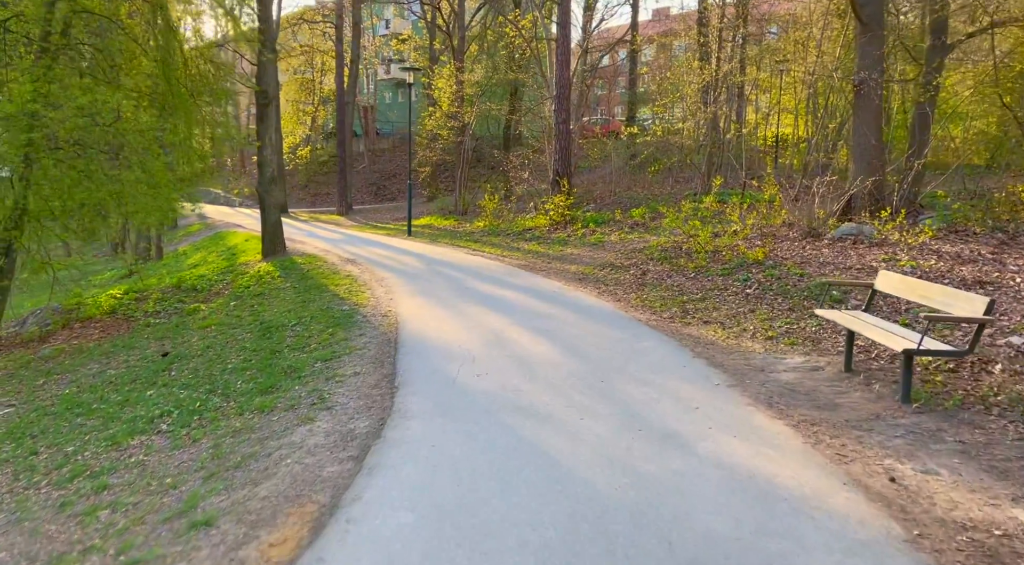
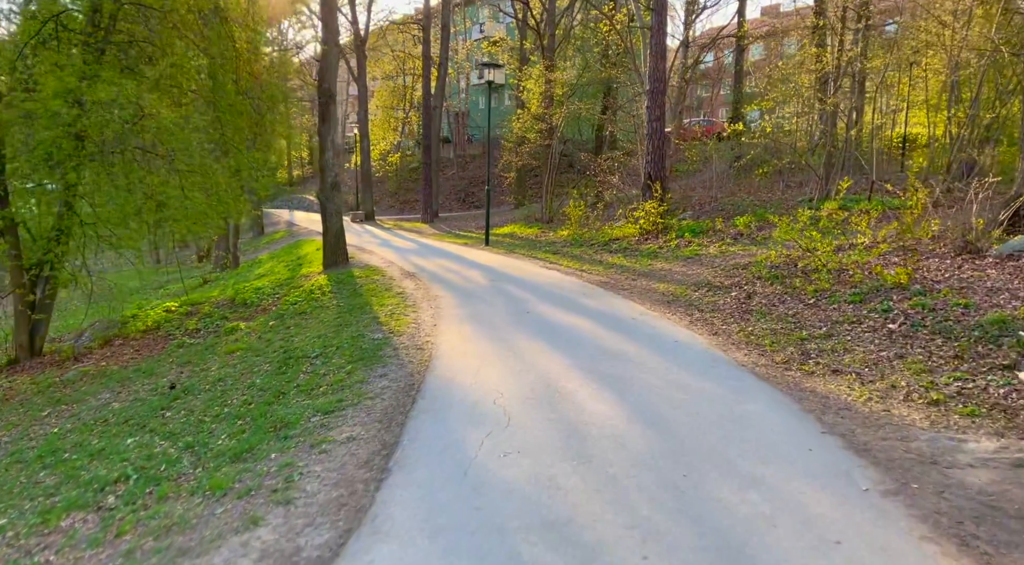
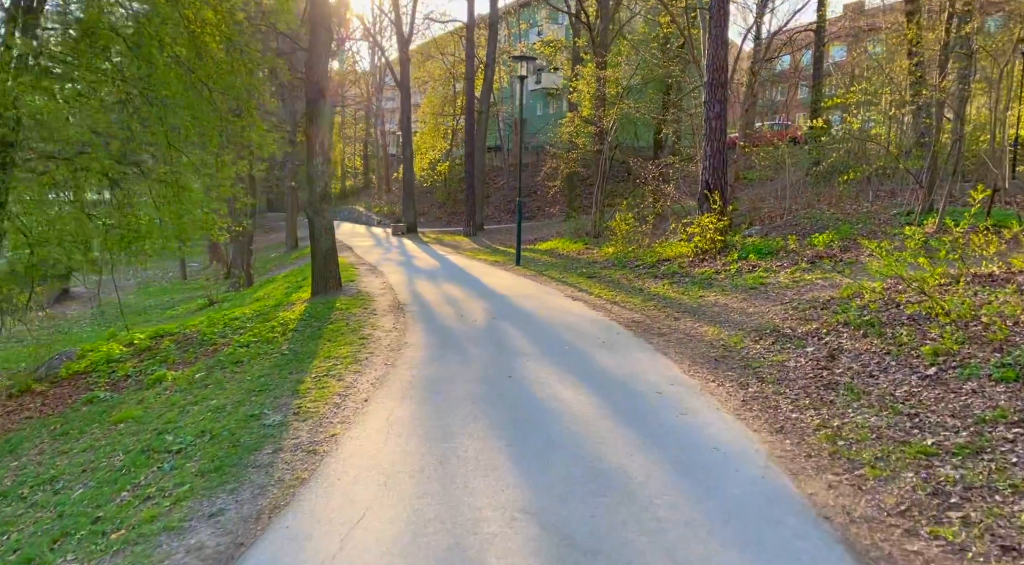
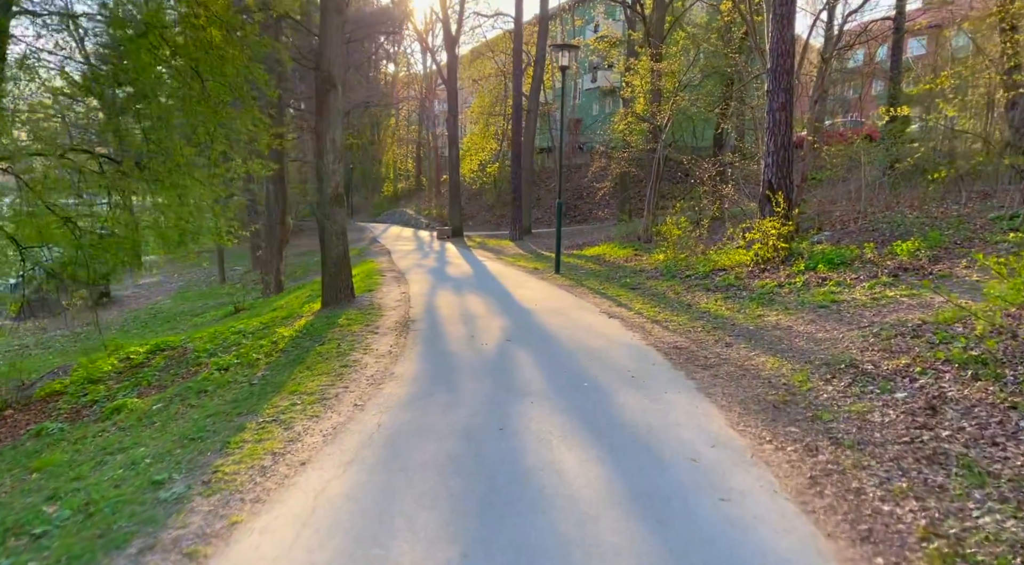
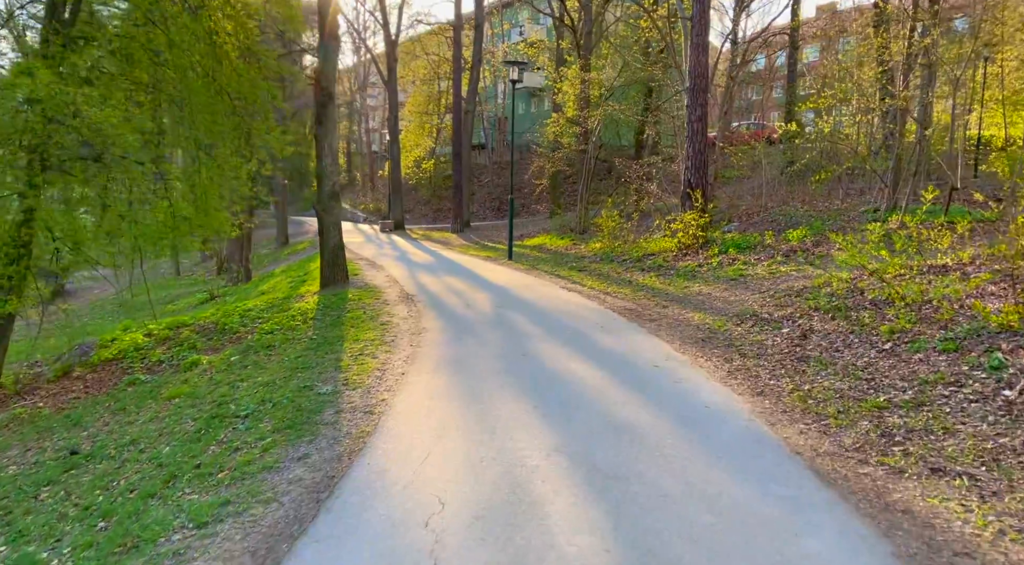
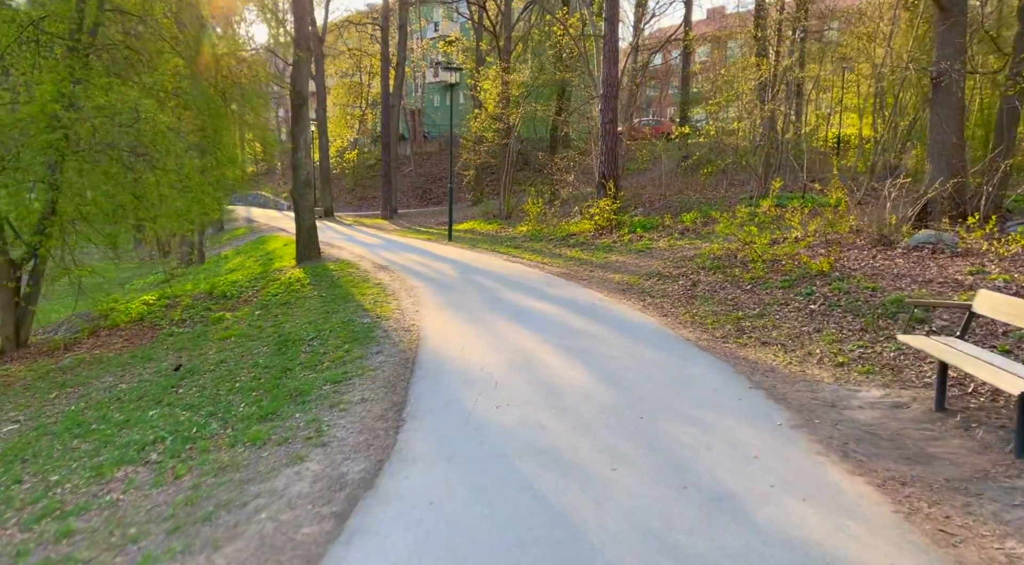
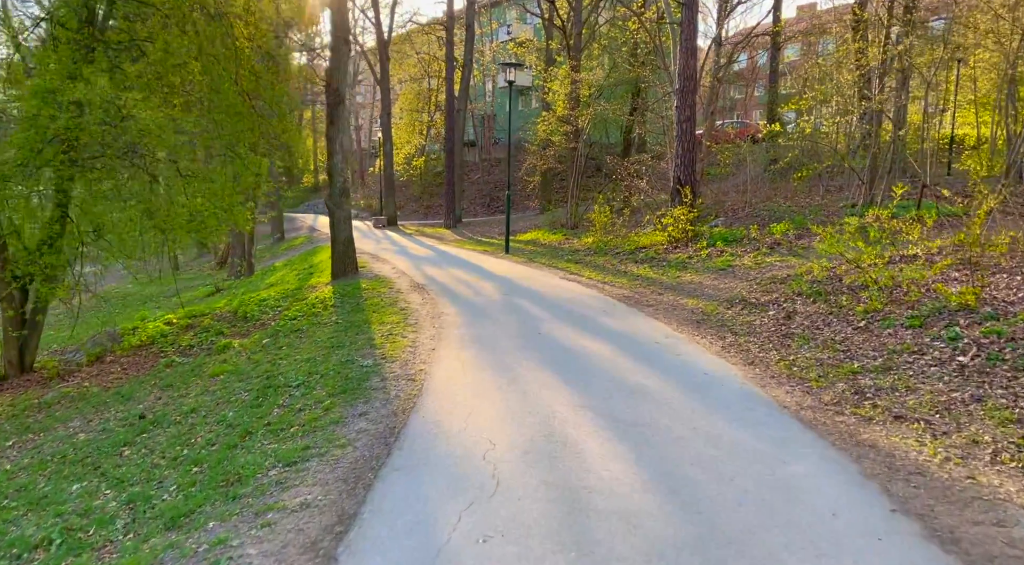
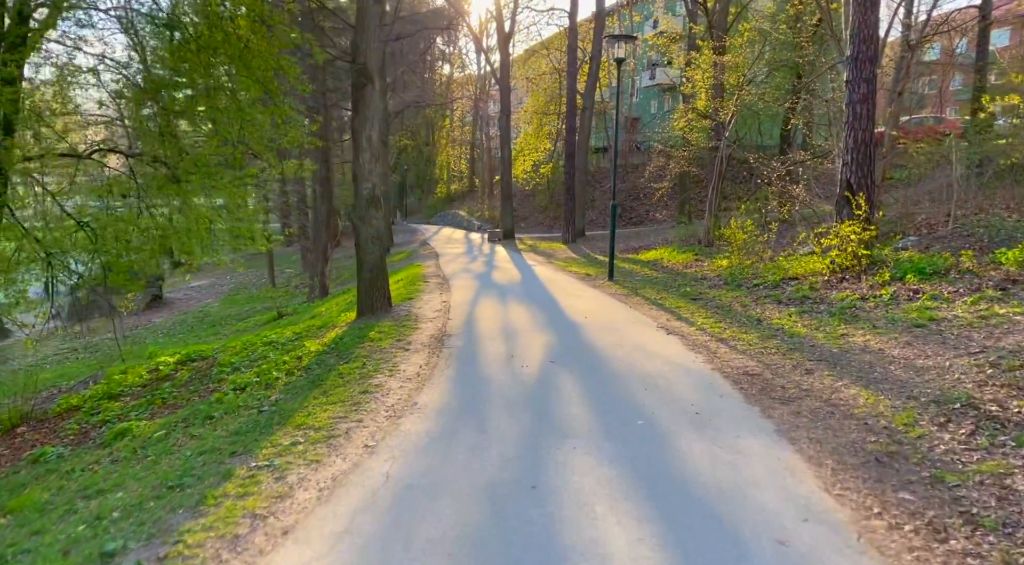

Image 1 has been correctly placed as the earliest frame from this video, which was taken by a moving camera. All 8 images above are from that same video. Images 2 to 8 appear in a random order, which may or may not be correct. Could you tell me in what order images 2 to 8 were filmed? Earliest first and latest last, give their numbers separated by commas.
6, 2, 7, 5, 3, 4, 8
